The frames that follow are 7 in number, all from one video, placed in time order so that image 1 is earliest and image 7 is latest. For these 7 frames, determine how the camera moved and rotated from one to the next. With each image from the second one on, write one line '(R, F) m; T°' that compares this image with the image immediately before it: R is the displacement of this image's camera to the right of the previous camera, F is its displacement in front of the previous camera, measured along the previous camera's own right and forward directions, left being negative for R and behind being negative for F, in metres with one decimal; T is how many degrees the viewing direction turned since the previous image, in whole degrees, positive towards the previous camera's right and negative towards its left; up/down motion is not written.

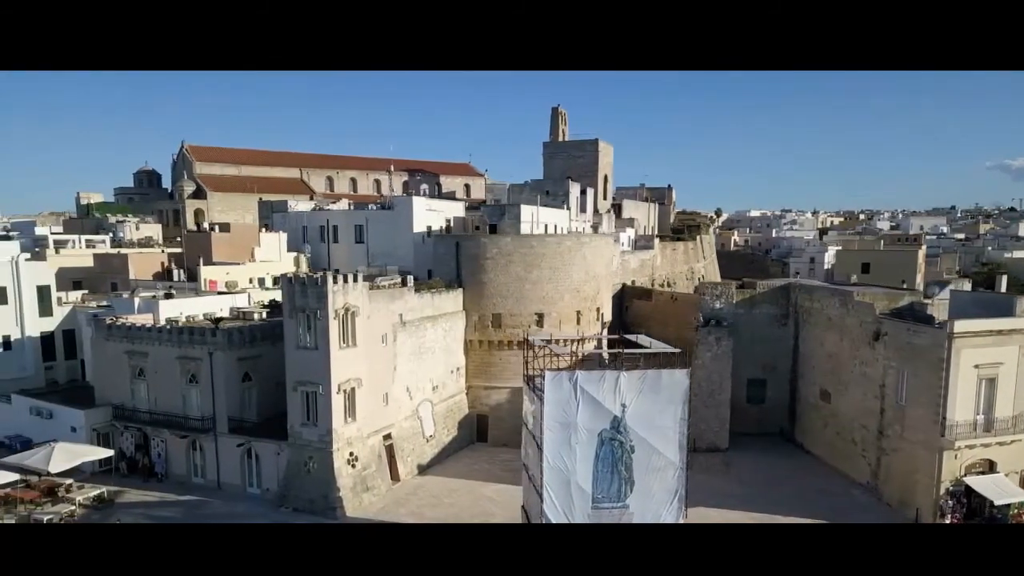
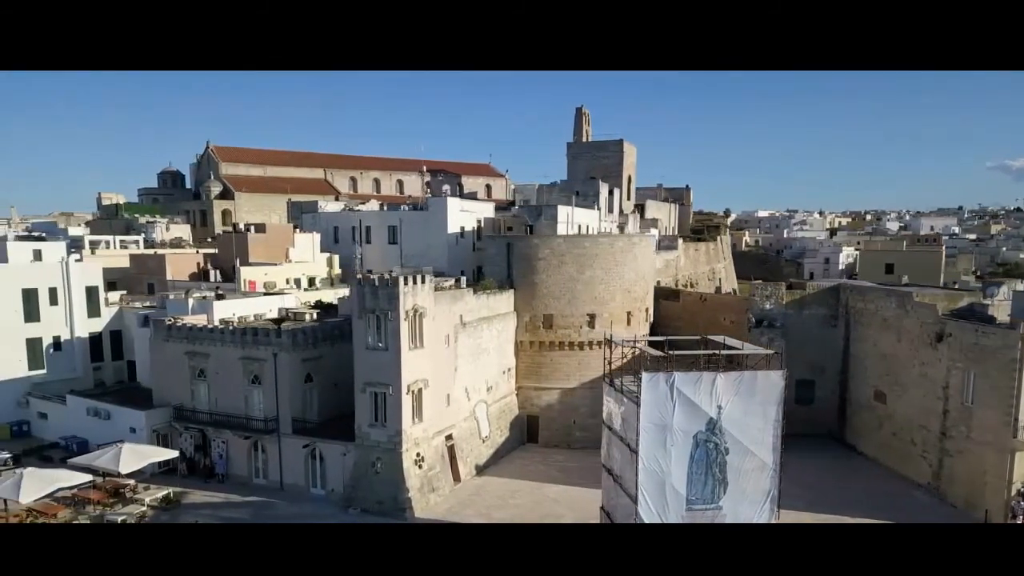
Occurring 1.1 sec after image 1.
(-1.3, 0.0) m; 0°
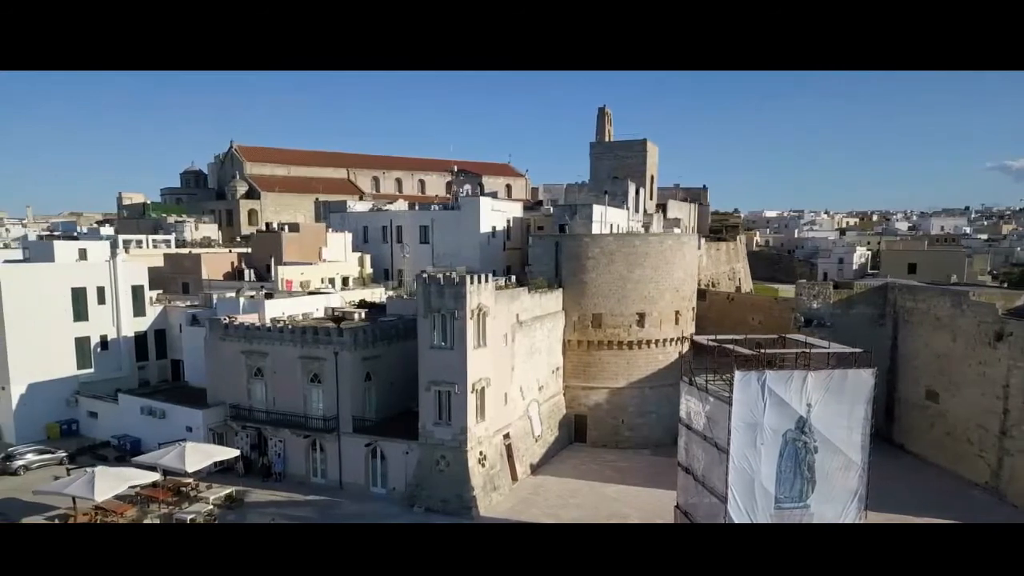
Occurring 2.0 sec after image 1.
(-1.2, 0.0) m; 0°
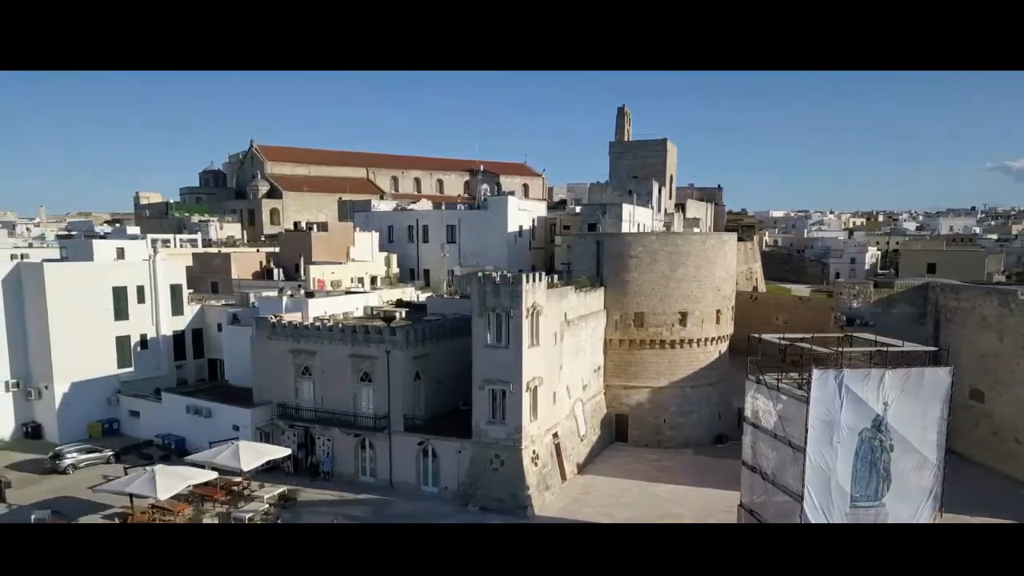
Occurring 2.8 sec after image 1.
(-1.0, 0.0) m; 0°
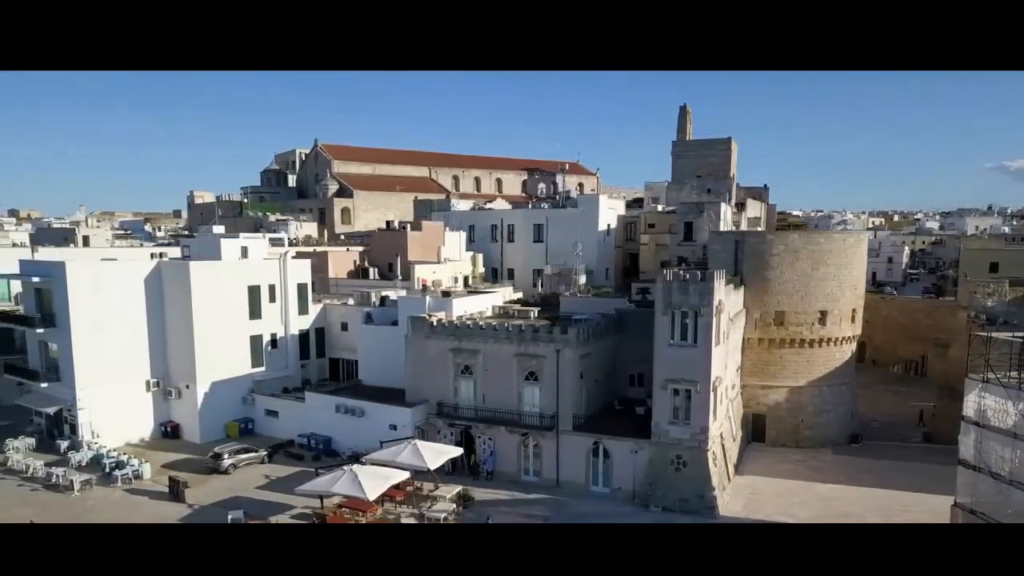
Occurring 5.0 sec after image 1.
(-3.5, +0.1) m; 0°
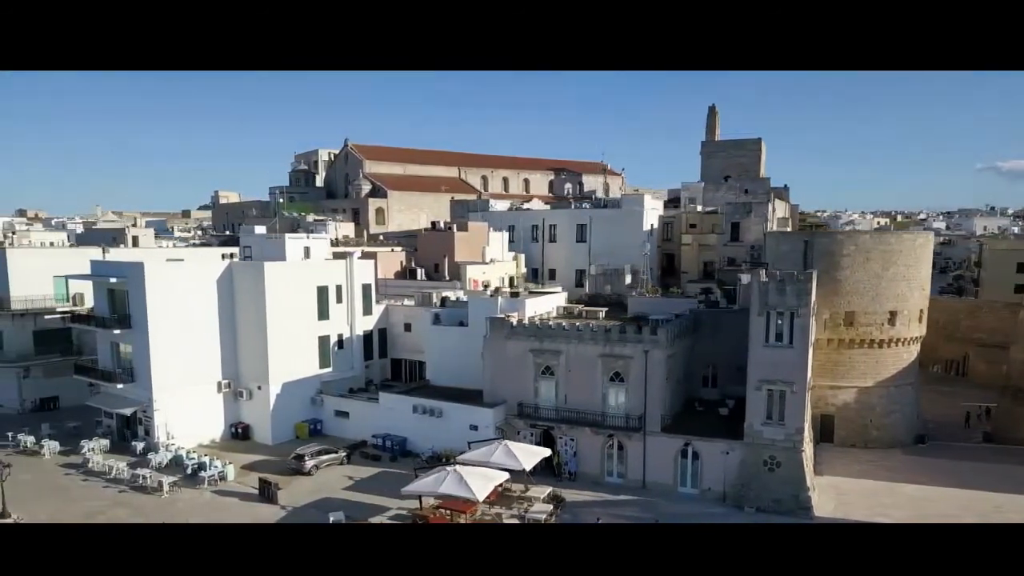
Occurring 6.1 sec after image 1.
(-1.8, 0.0) m; 0°
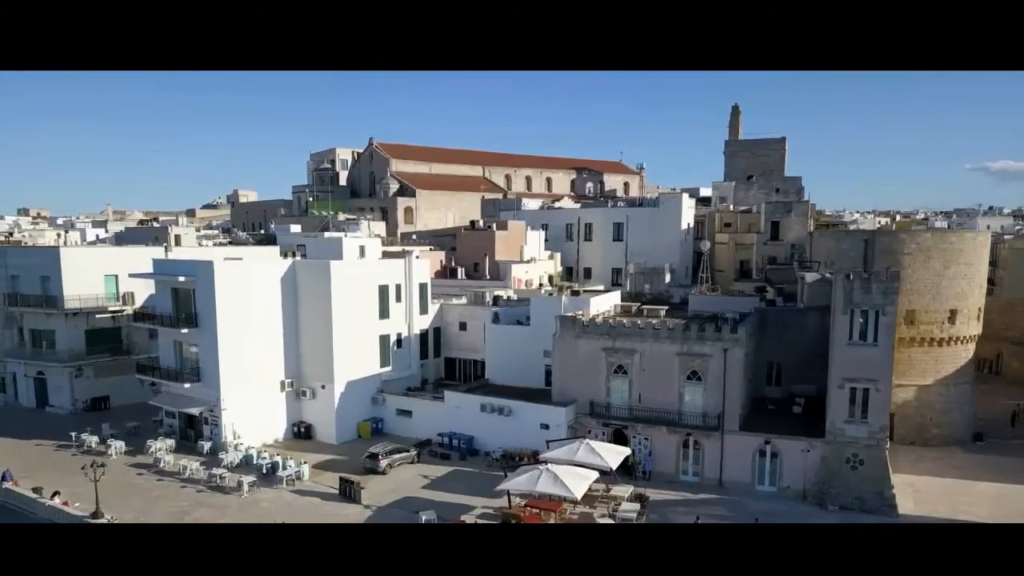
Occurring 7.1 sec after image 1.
(-1.7, 0.0) m; 0°
